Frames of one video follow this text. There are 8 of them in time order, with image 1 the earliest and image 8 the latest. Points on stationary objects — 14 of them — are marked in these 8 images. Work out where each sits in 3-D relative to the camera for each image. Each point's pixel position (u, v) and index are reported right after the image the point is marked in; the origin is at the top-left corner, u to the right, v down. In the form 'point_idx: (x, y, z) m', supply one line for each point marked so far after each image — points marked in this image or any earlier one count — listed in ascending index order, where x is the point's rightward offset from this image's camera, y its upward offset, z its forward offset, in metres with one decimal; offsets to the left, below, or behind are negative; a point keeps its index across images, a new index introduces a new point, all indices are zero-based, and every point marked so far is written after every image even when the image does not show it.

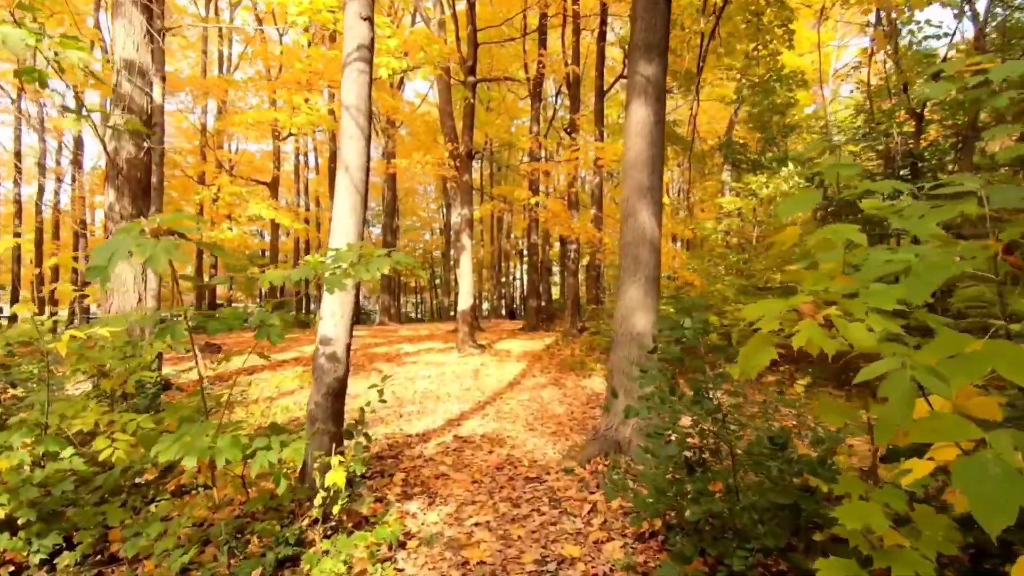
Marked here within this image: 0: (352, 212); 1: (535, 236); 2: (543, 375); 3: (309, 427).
0: (-1.3, +0.6, +4.0) m
1: (+0.8, +1.8, +17.8) m
2: (+0.6, -1.6, +9.8) m
3: (-1.5, -1.0, +3.9) m
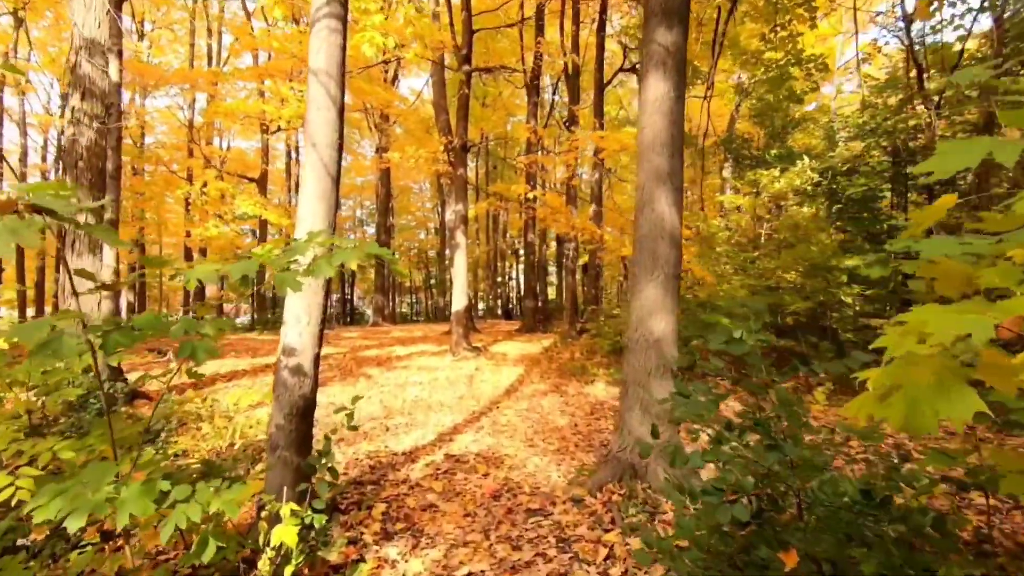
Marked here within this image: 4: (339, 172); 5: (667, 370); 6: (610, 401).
0: (-1.3, +0.6, +3.4) m
1: (+0.7, +1.8, +17.2) m
2: (+0.5, -1.6, +9.2) m
3: (-1.5, -1.0, +3.2) m
4: (-1.2, +0.8, +3.5) m
5: (+1.2, -0.6, +4.0) m
6: (+1.4, -1.7, +7.6) m
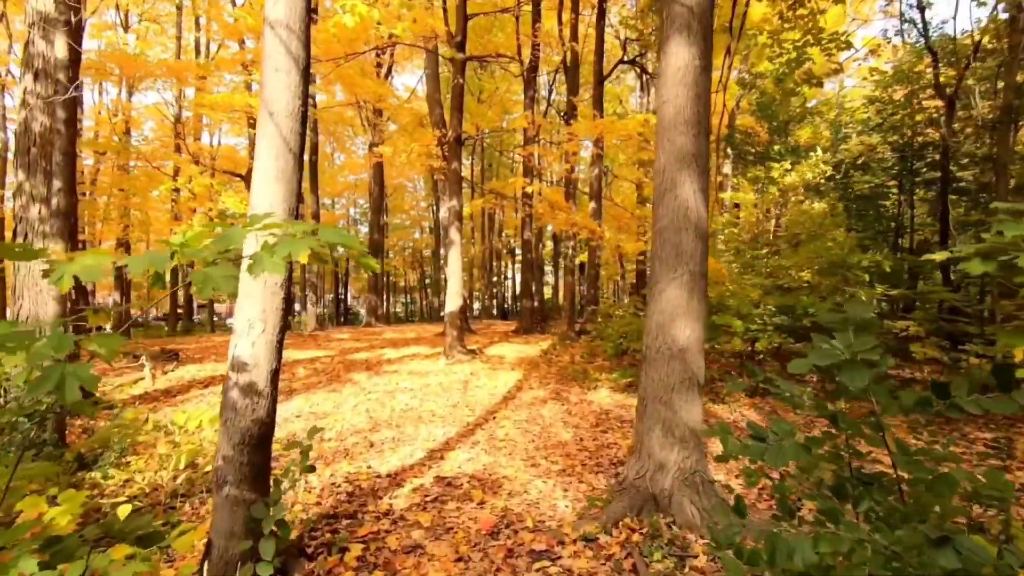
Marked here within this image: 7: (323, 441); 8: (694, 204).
0: (-1.2, +0.6, +2.8) m
1: (+0.5, +1.8, +16.6) m
2: (+0.5, -1.6, +8.6) m
3: (-1.5, -1.0, +2.6) m
4: (-1.2, +0.8, +2.9) m
5: (+1.2, -0.6, +3.5) m
6: (+1.4, -1.7, +7.0) m
7: (-2.0, -1.6, +5.4) m
8: (+1.2, +0.6, +3.5) m
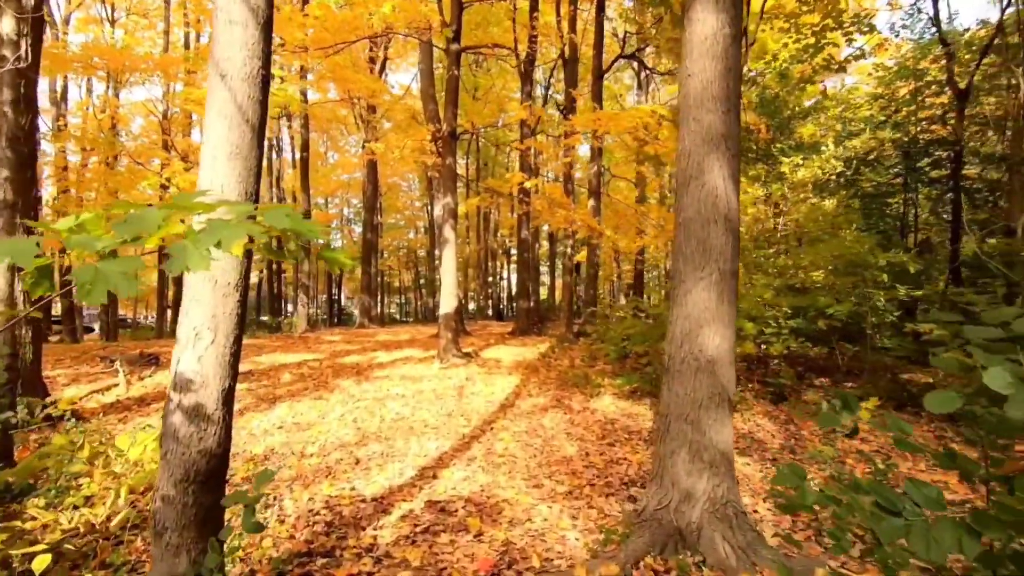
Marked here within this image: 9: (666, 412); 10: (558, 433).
0: (-1.2, +0.6, +2.3) m
1: (+0.4, +1.8, +16.1) m
2: (+0.5, -1.6, +8.1) m
3: (-1.5, -1.0, +2.2) m
4: (-1.2, +0.8, +2.4) m
5: (+1.2, -0.6, +3.0) m
6: (+1.4, -1.7, +6.6) m
7: (-2.0, -1.6, +4.9) m
8: (+1.2, +0.6, +3.1) m
9: (+0.9, -0.7, +3.1) m
10: (+0.5, -1.6, +5.8) m
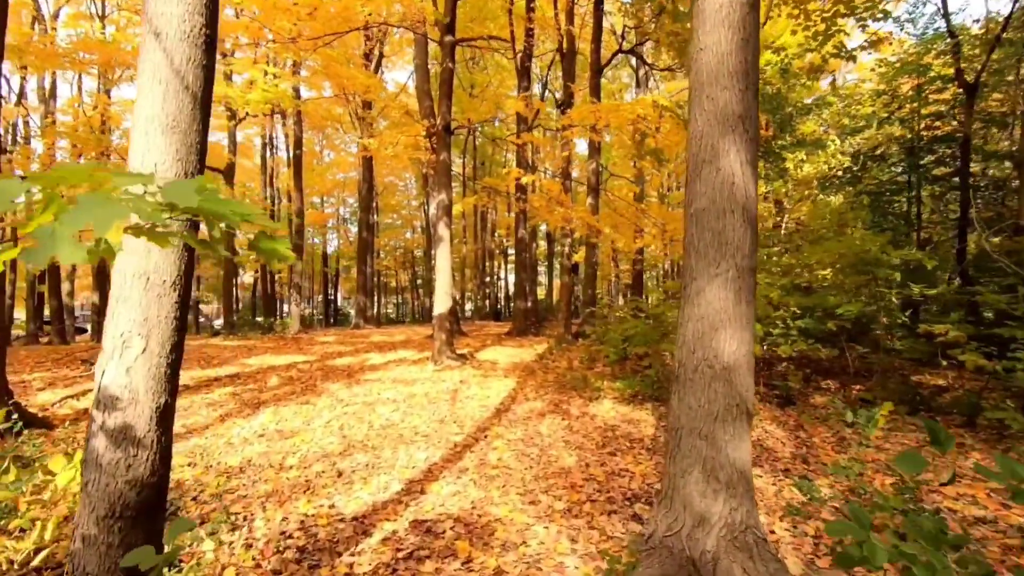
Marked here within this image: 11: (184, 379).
0: (-1.3, +0.6, +1.9) m
1: (+0.3, +1.8, +15.8) m
2: (+0.4, -1.6, +7.8) m
3: (-1.5, -1.0, +1.8) m
4: (-1.2, +0.8, +2.1) m
5: (+1.2, -0.6, +2.7) m
6: (+1.3, -1.7, +6.2) m
7: (-2.0, -1.6, +4.6) m
8: (+1.2, +0.6, +2.7) m
9: (+0.9, -0.7, +2.8) m
10: (+0.5, -1.6, +5.5) m
11: (-5.6, -1.6, +9.0) m
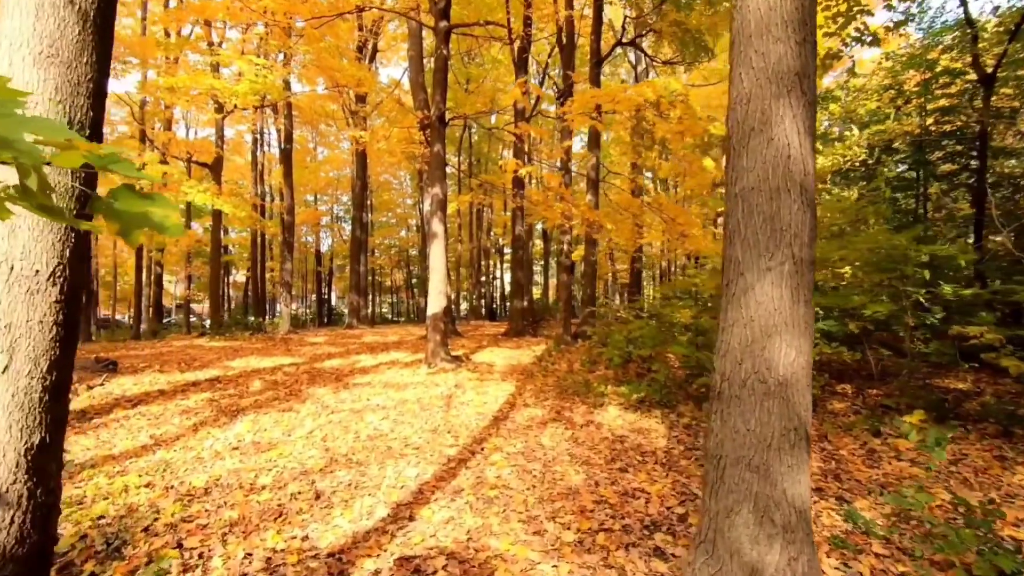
0: (-1.2, +0.6, +1.4) m
1: (+0.2, +1.8, +15.3) m
2: (+0.4, -1.6, +7.3) m
3: (-1.5, -1.0, +1.3) m
4: (-1.2, +0.8, +1.5) m
5: (+1.2, -0.6, +2.2) m
6: (+1.3, -1.6, +5.7) m
7: (-2.0, -1.6, +4.1) m
8: (+1.2, +0.6, +2.2) m
9: (+0.9, -0.7, +2.3) m
10: (+0.5, -1.6, +5.0) m
11: (-5.7, -1.5, +8.4) m
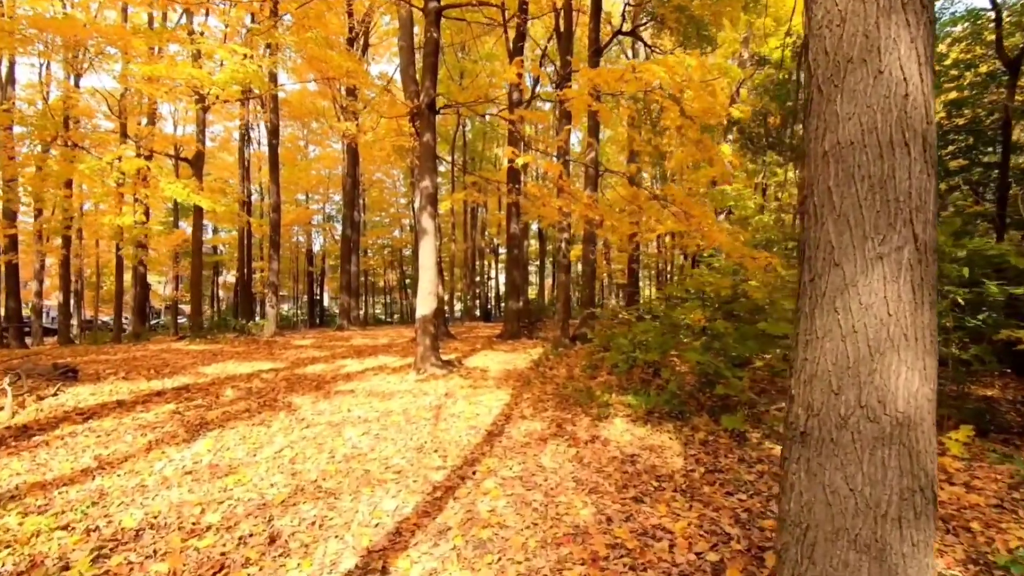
0: (-1.2, +0.6, +0.7) m
1: (+0.1, +1.8, +14.6) m
2: (+0.3, -1.6, +6.6) m
3: (-1.5, -1.0, +0.6) m
4: (-1.2, +0.8, +0.8) m
5: (+1.2, -0.6, +1.5) m
6: (+1.3, -1.6, +5.1) m
7: (-2.0, -1.6, +3.4) m
8: (+1.2, +0.6, +1.6) m
9: (+0.9, -0.7, +1.6) m
10: (+0.4, -1.6, +4.3) m
11: (-5.7, -1.5, +7.7) m
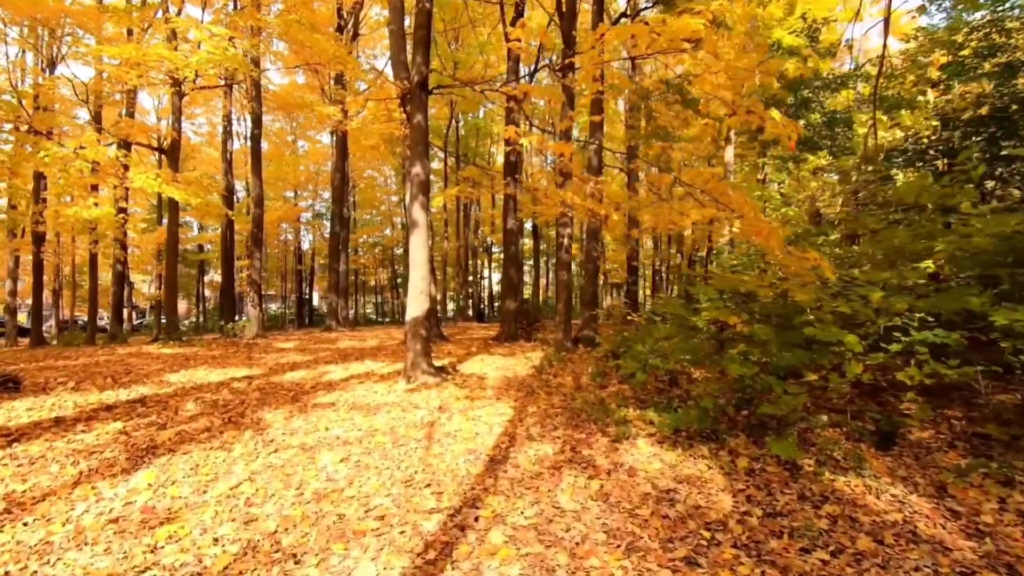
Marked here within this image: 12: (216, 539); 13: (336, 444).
0: (-1.1, +0.6, -0.2) m
1: (0.0, +1.8, +13.7) m
2: (+0.4, -1.6, +5.7) m
3: (-1.3, -1.0, -0.4) m
4: (-1.0, +0.8, -0.1) m
5: (+1.3, -0.6, +0.6) m
6: (+1.3, -1.6, +4.2) m
7: (-1.9, -1.6, +2.4) m
8: (+1.3, +0.6, +0.7) m
9: (+1.0, -0.7, +0.7) m
10: (+0.5, -1.6, +3.4) m
11: (-5.7, -1.5, +6.6) m
12: (-1.9, -1.6, +3.4) m
13: (-1.8, -1.6, +5.4) m
